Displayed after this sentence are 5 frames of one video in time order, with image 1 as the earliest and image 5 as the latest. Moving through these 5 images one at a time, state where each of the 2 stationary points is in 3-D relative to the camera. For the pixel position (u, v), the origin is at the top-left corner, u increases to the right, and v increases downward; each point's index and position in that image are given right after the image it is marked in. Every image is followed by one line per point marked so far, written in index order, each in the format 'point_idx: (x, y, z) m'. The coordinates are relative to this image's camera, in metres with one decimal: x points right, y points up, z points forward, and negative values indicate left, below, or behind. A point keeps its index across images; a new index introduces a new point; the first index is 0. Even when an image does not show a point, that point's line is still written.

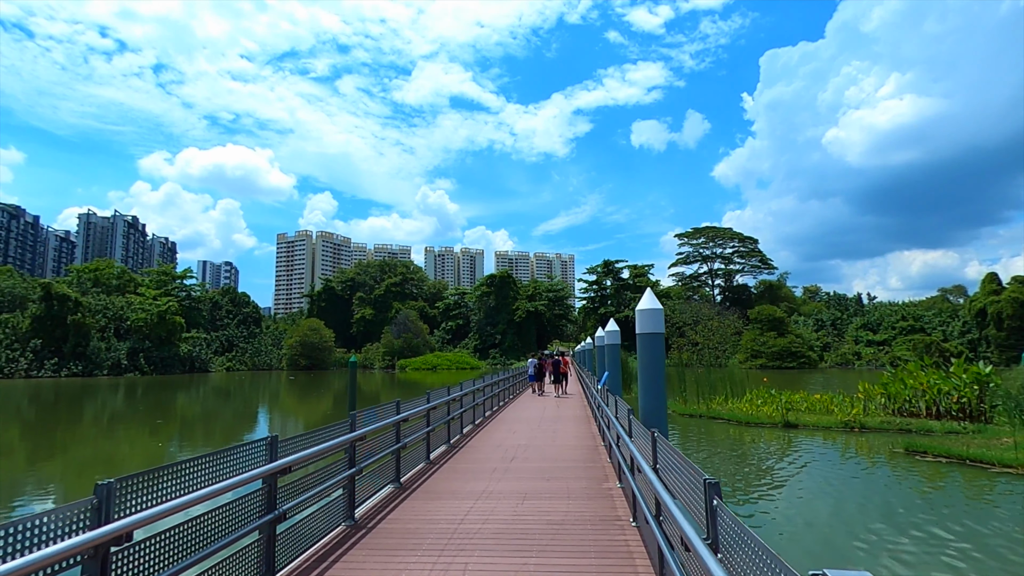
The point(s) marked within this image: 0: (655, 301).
0: (+1.2, -0.1, +4.6) m
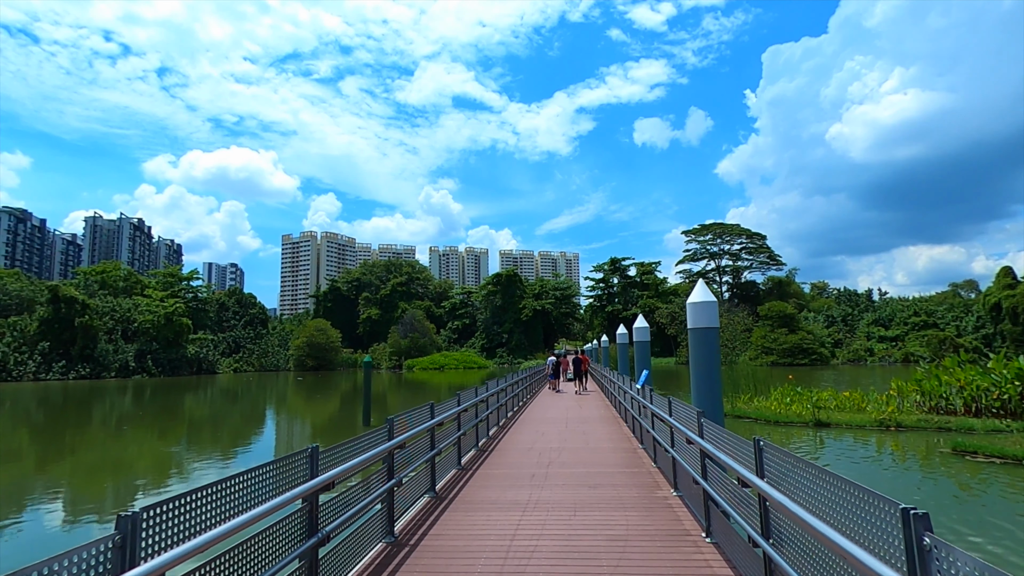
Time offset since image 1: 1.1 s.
0: (+1.6, 0.0, +4.3) m
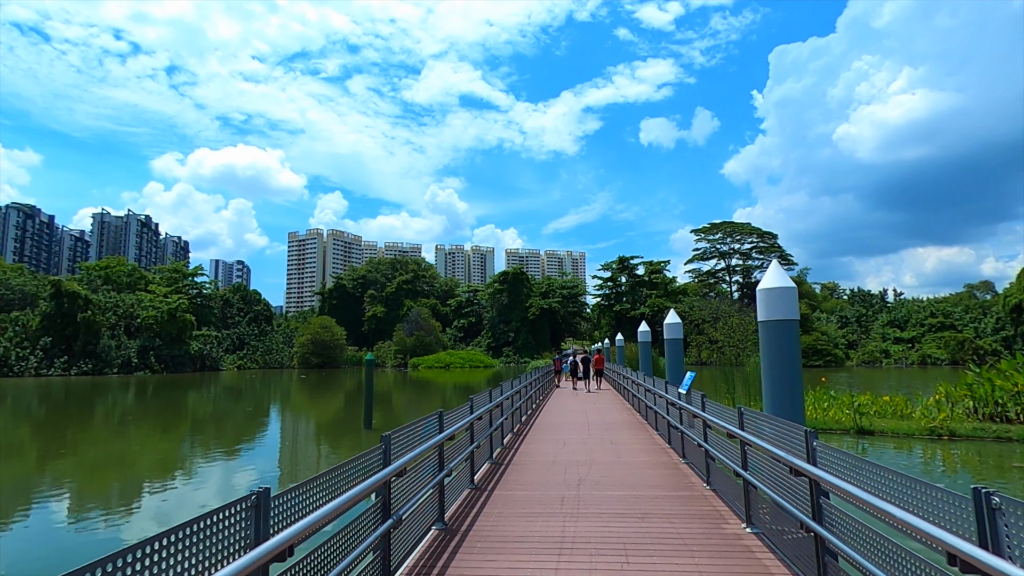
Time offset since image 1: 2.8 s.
0: (+1.7, +0.1, +3.5) m
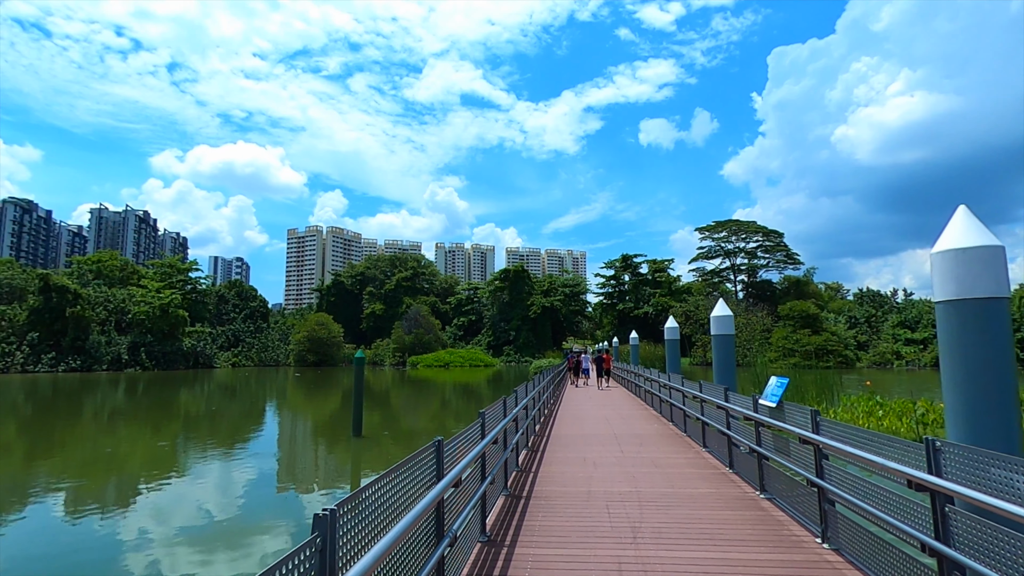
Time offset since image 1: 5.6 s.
0: (+1.9, +0.2, +2.2) m
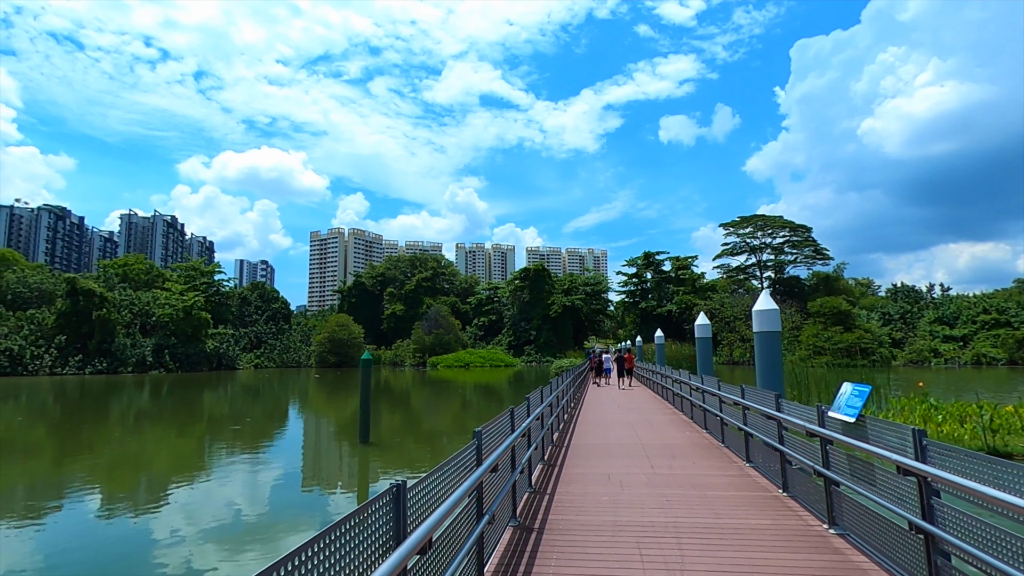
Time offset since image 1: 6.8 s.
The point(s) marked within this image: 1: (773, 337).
0: (+1.9, +0.3, +1.5) m
1: (+2.5, -0.5, +5.2) m
